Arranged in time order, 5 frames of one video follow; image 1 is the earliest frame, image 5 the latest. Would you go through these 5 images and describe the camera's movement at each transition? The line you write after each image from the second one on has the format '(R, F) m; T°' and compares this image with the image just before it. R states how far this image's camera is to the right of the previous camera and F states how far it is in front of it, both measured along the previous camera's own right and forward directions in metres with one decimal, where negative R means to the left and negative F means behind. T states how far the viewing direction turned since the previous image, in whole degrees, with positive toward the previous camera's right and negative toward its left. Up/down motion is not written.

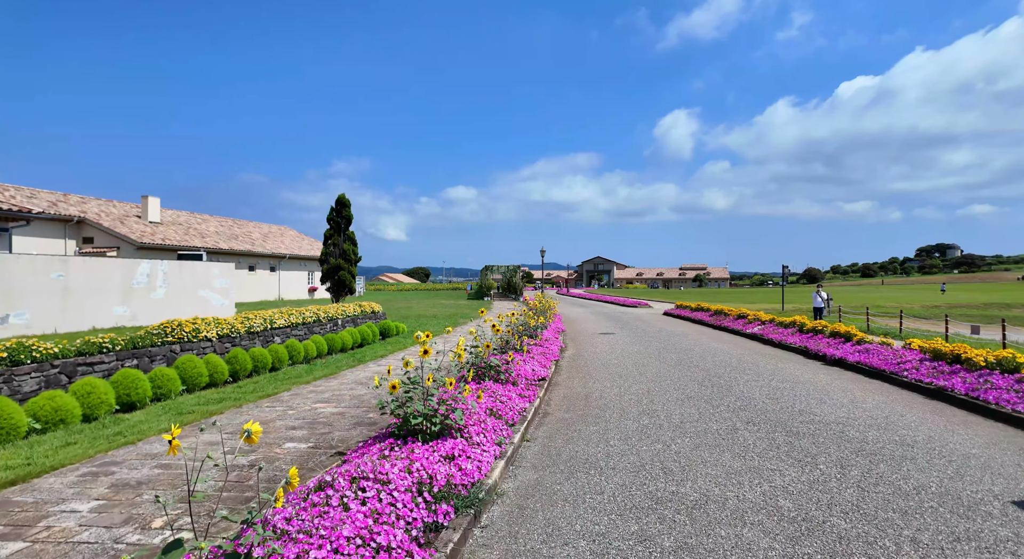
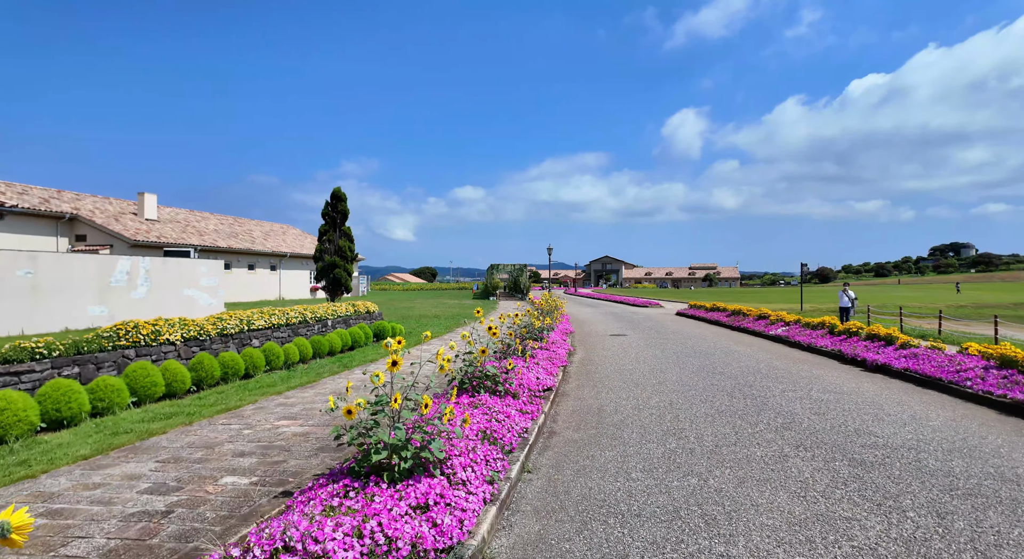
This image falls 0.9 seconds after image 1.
(+0.1, +1.2) m; -1°
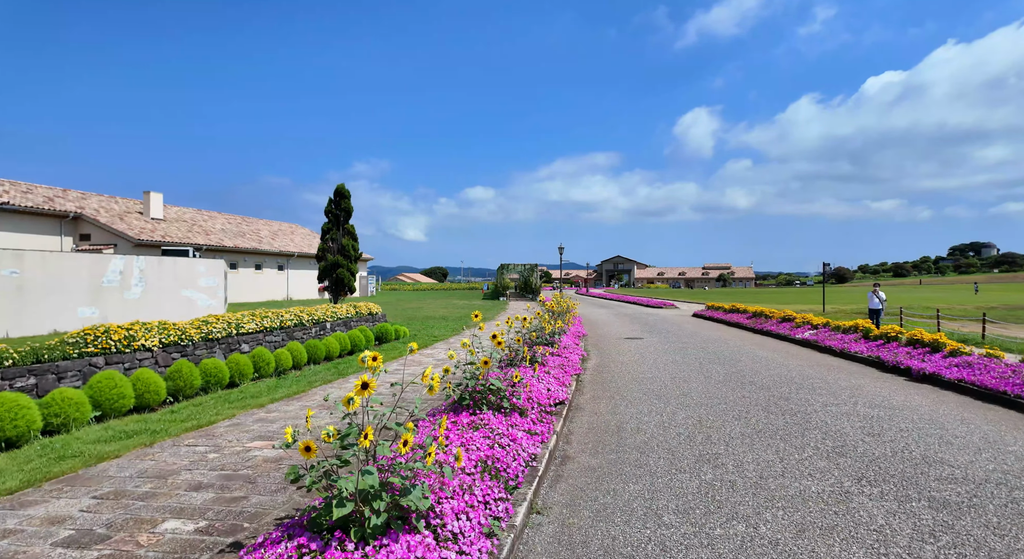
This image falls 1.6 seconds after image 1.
(0.0, +0.9) m; -1°
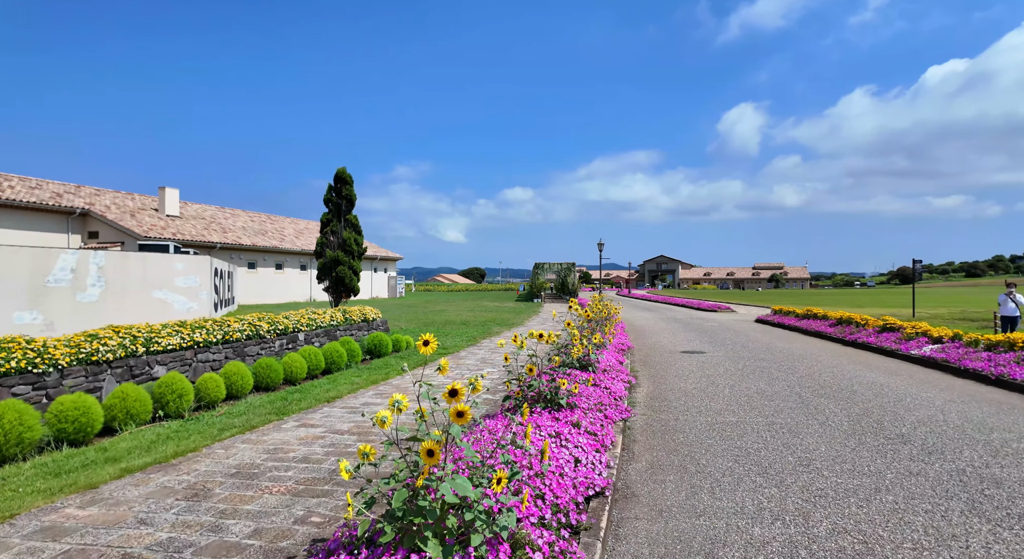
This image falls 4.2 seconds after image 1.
(+0.3, +3.2) m; -4°
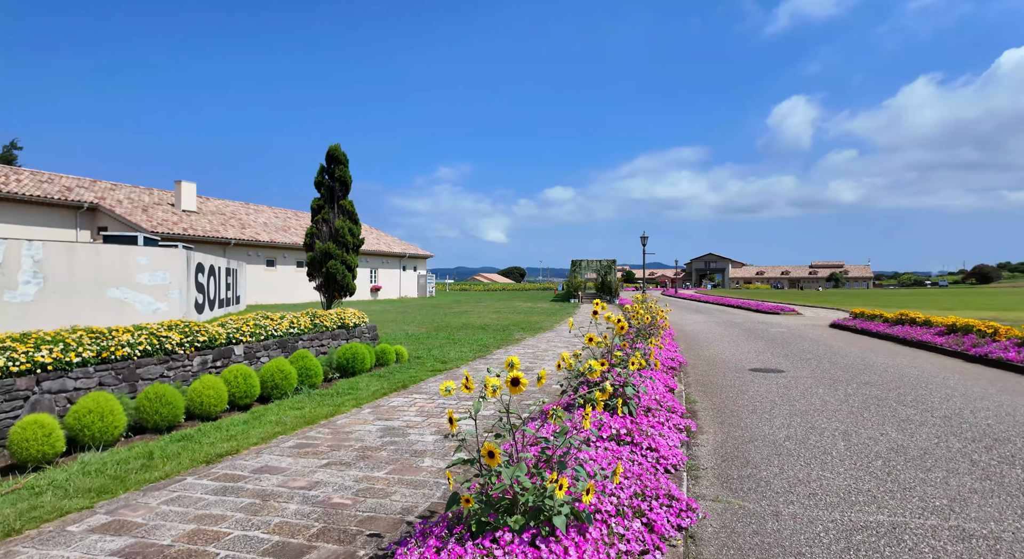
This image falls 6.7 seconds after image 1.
(+0.5, +3.0) m; -4°
